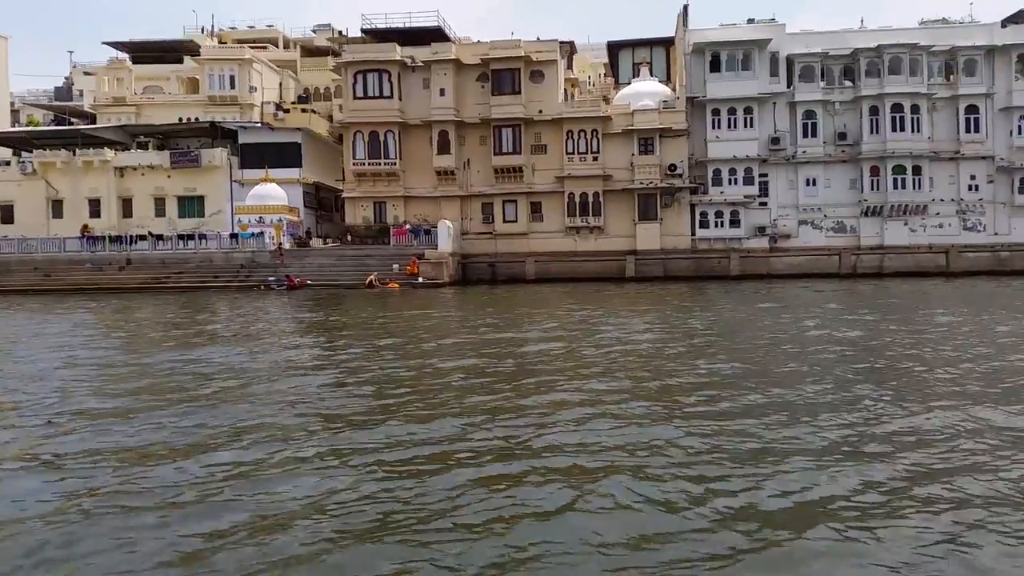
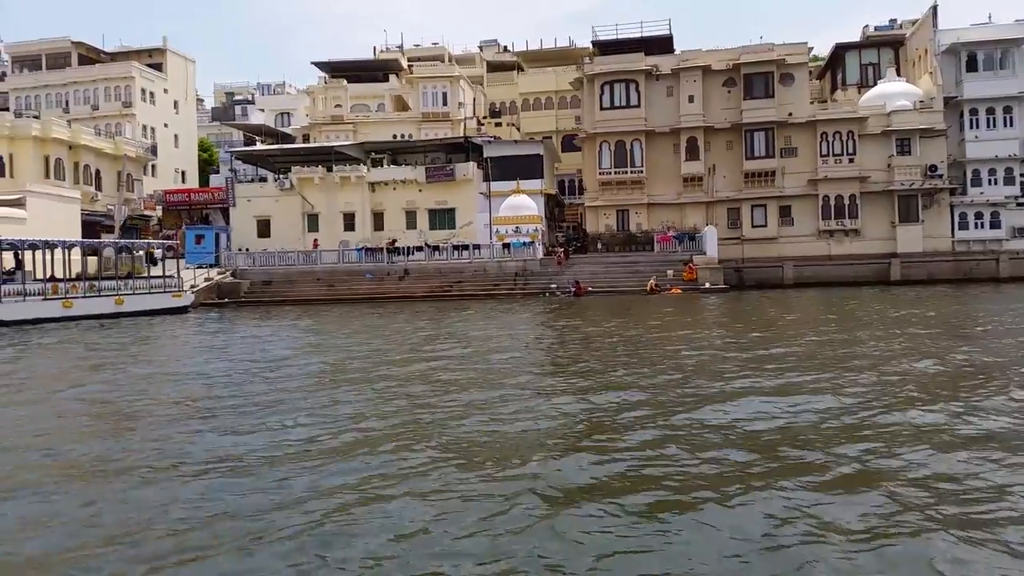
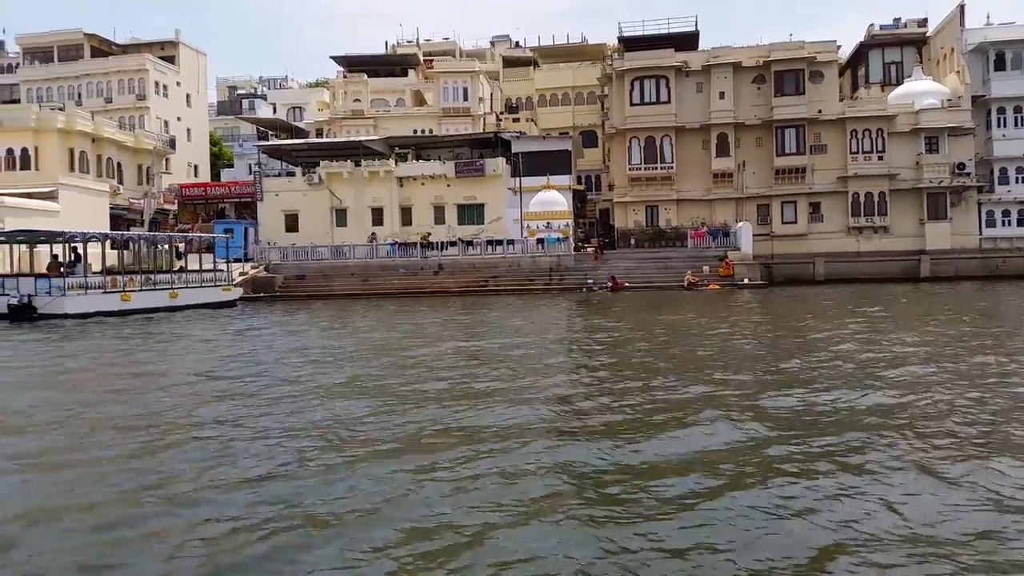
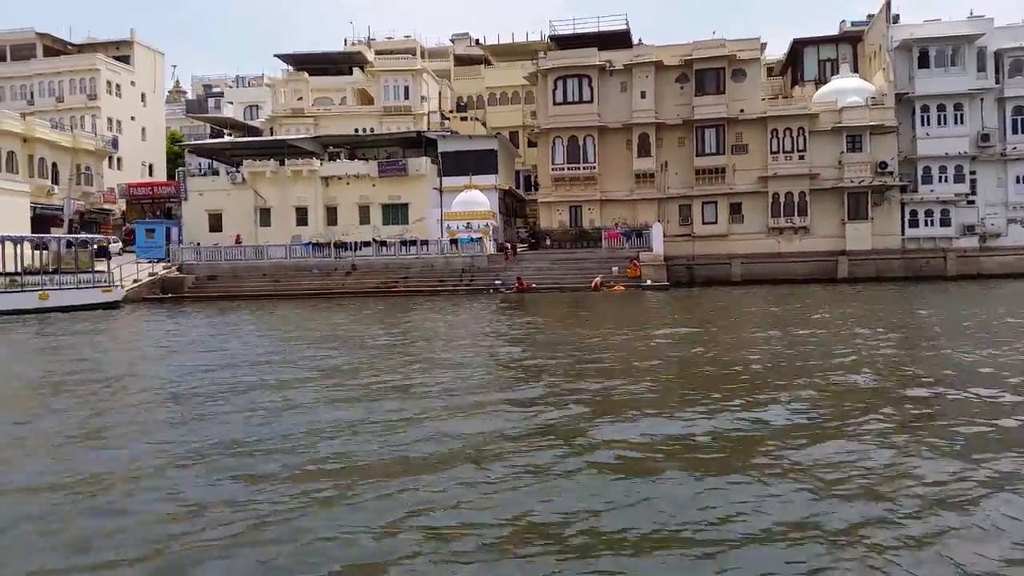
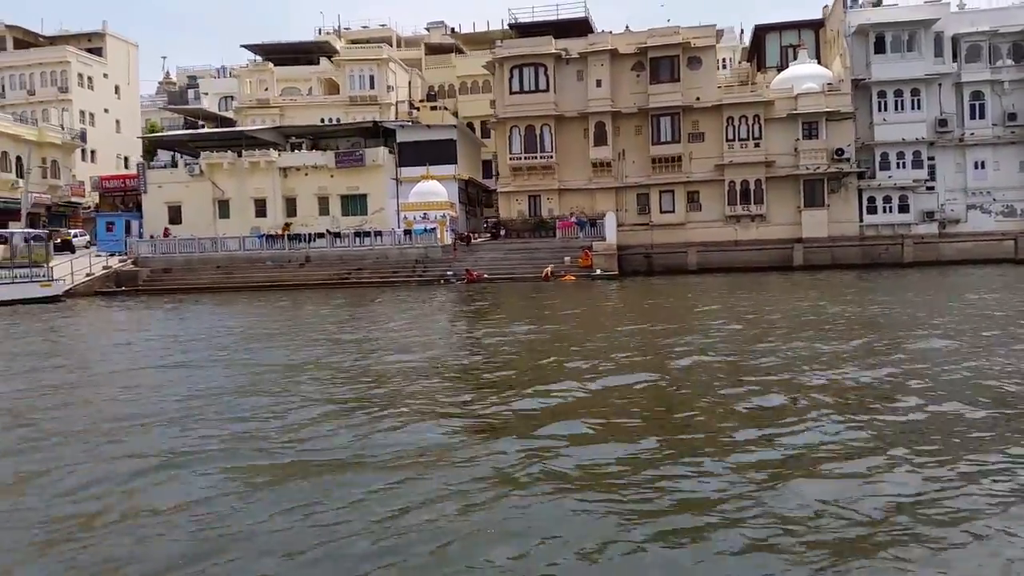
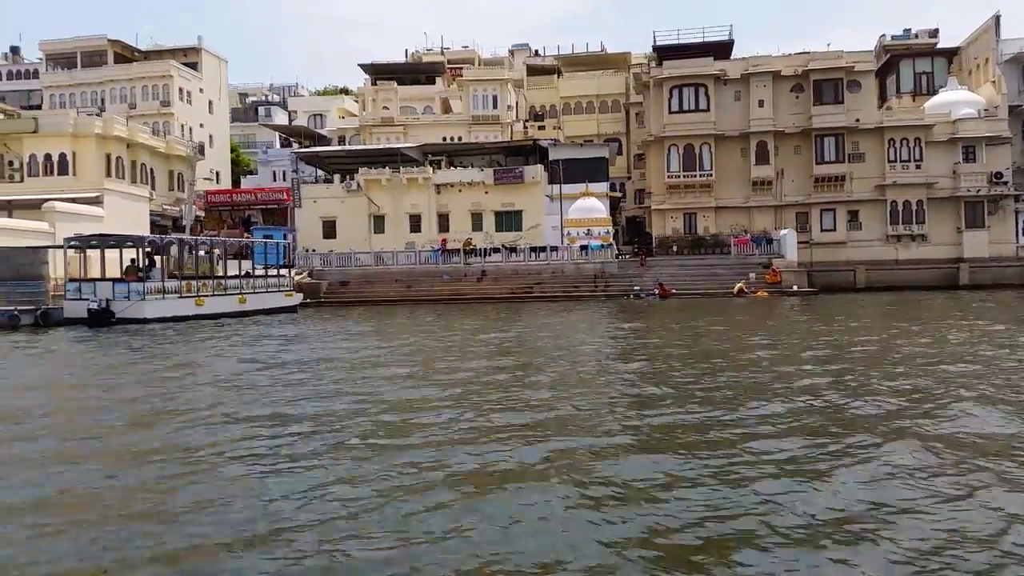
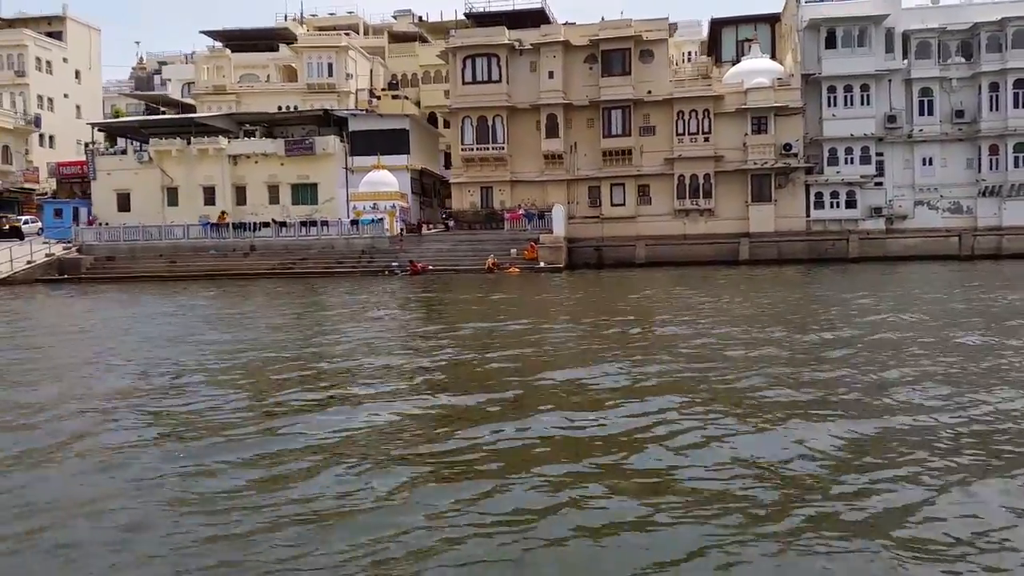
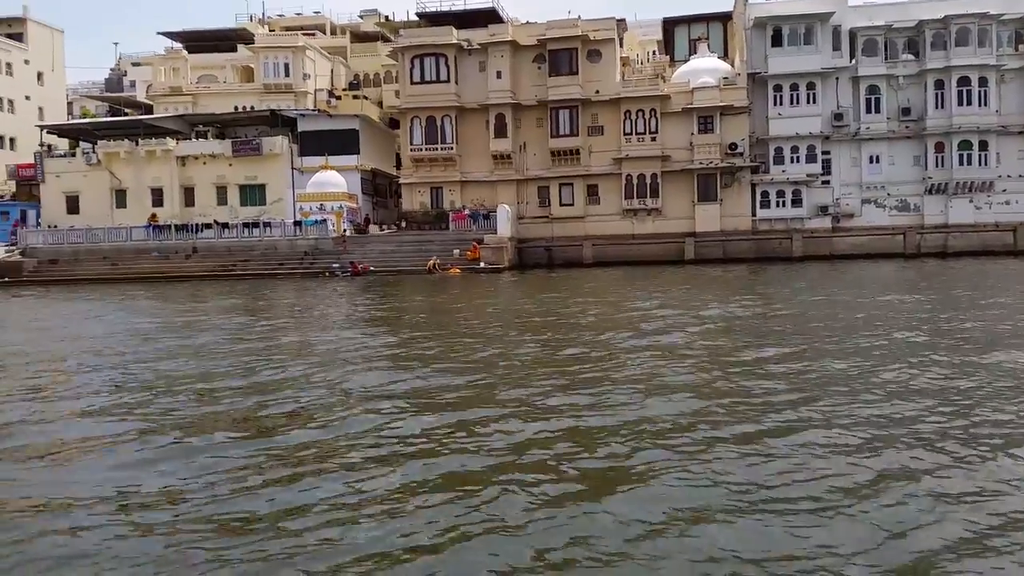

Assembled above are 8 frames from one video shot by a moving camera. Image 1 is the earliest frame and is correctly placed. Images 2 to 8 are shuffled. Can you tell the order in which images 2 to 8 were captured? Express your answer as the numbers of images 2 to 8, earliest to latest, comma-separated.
8, 7, 5, 4, 2, 3, 6
